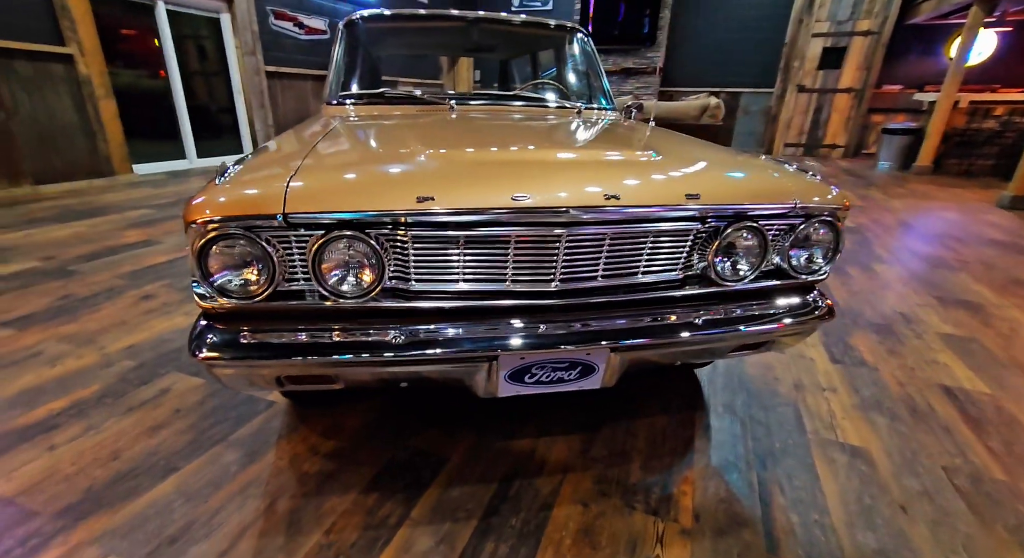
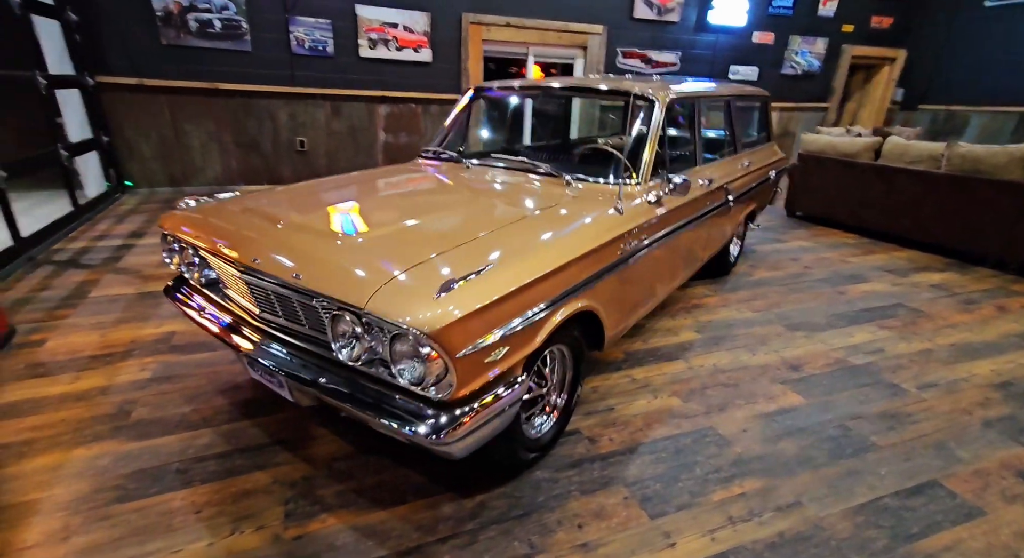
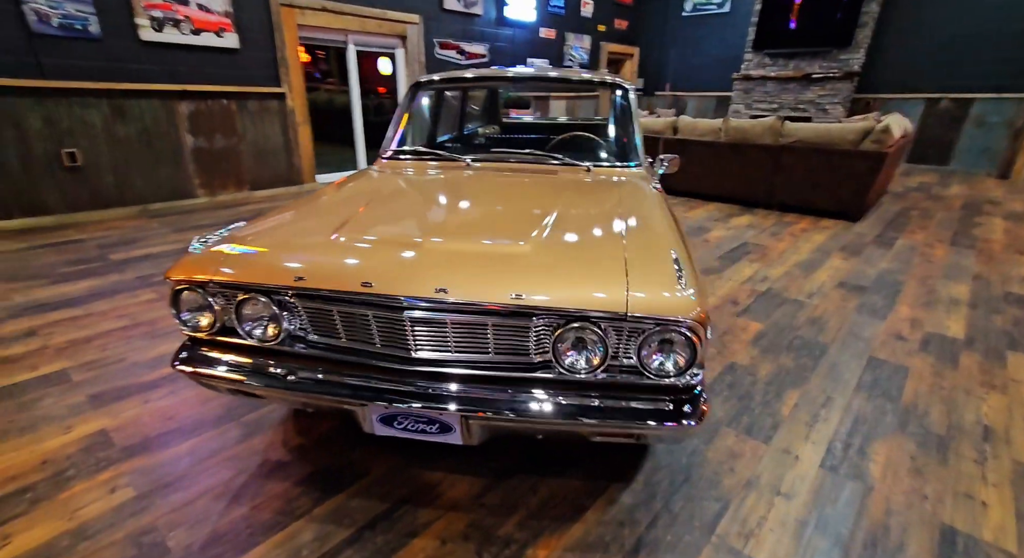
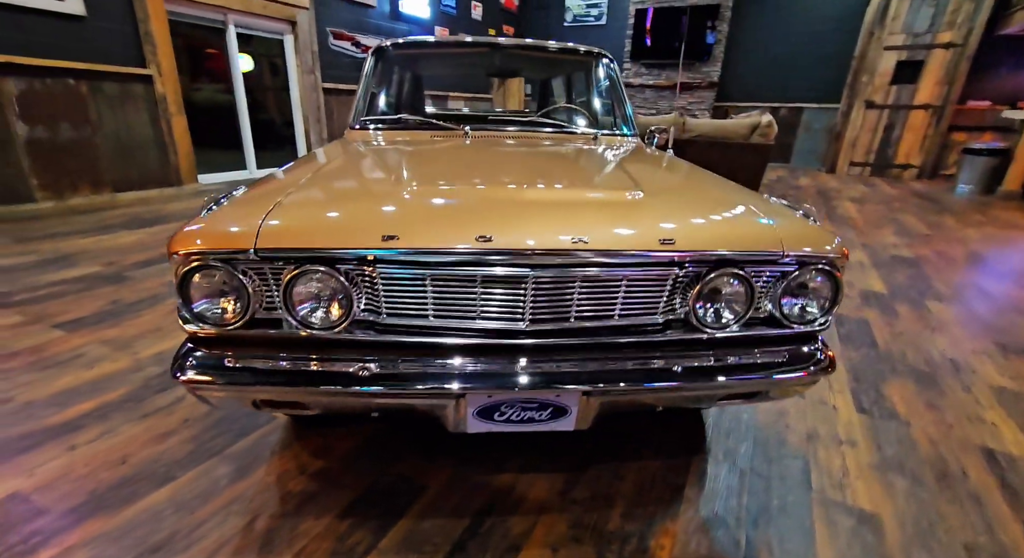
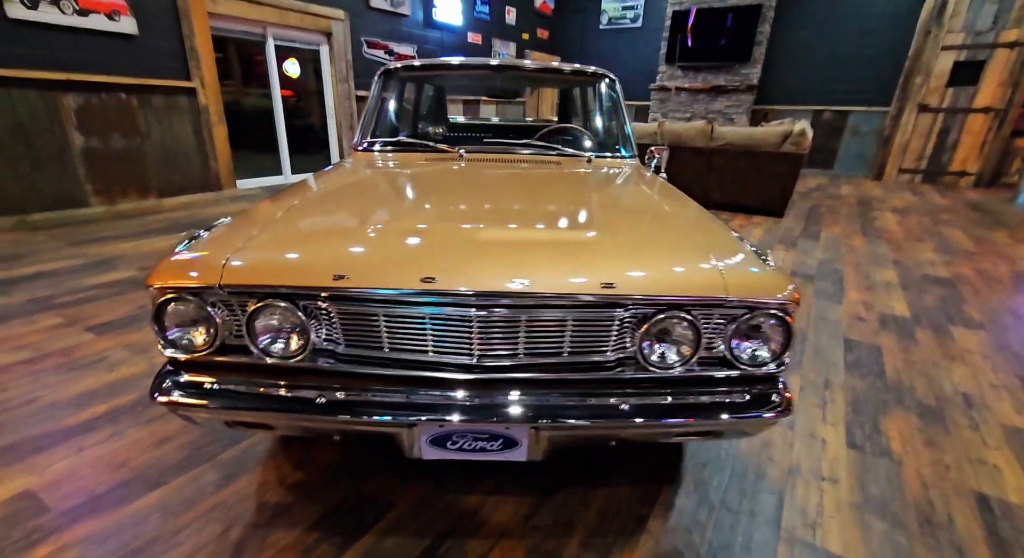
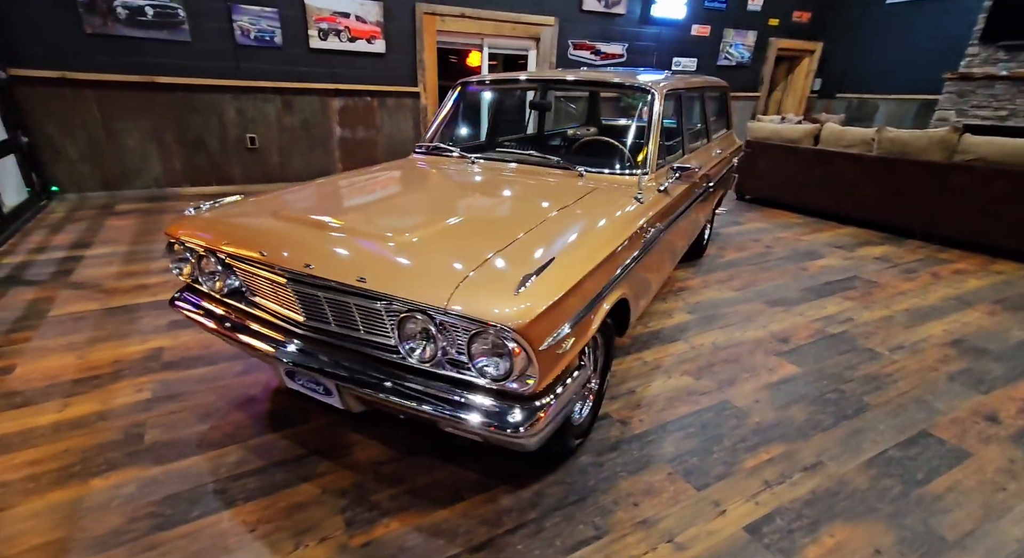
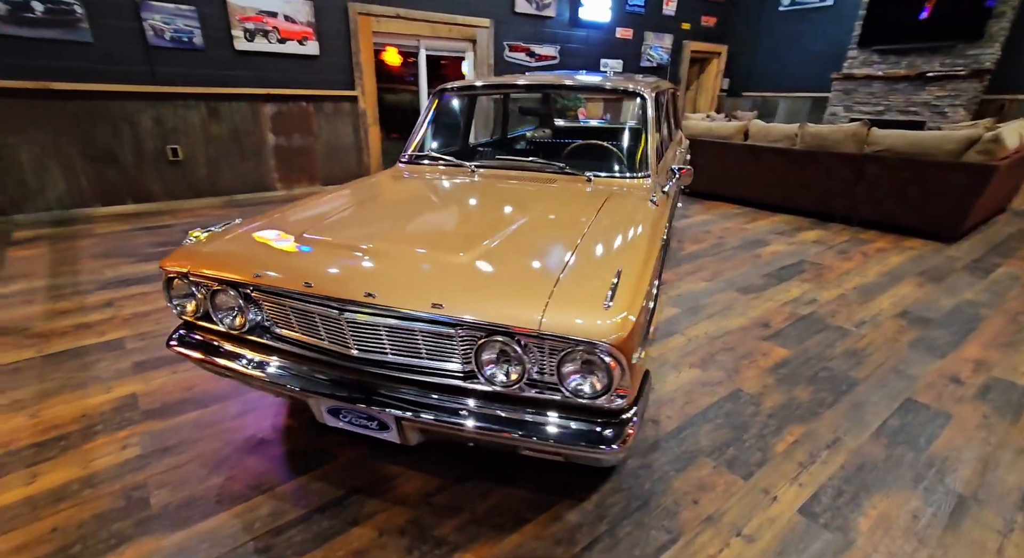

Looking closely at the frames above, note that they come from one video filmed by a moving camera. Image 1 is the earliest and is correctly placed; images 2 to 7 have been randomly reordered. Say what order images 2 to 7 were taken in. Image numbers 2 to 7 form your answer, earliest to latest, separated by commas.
4, 5, 3, 7, 6, 2
